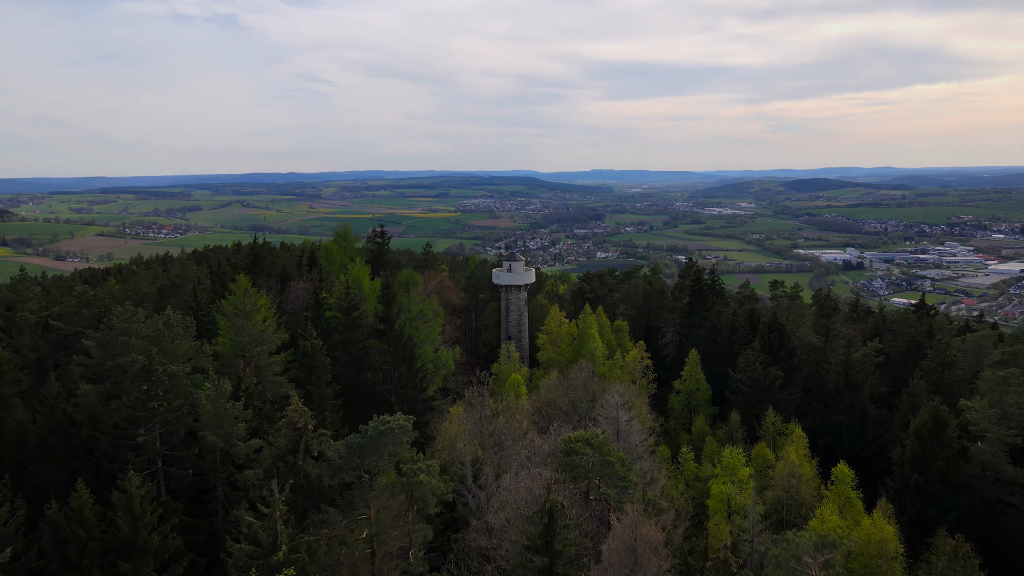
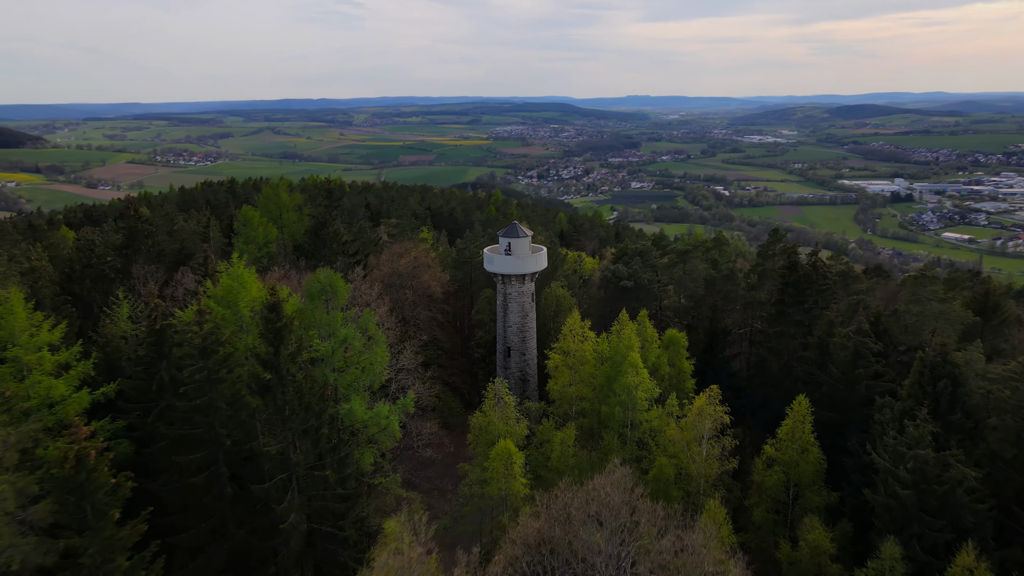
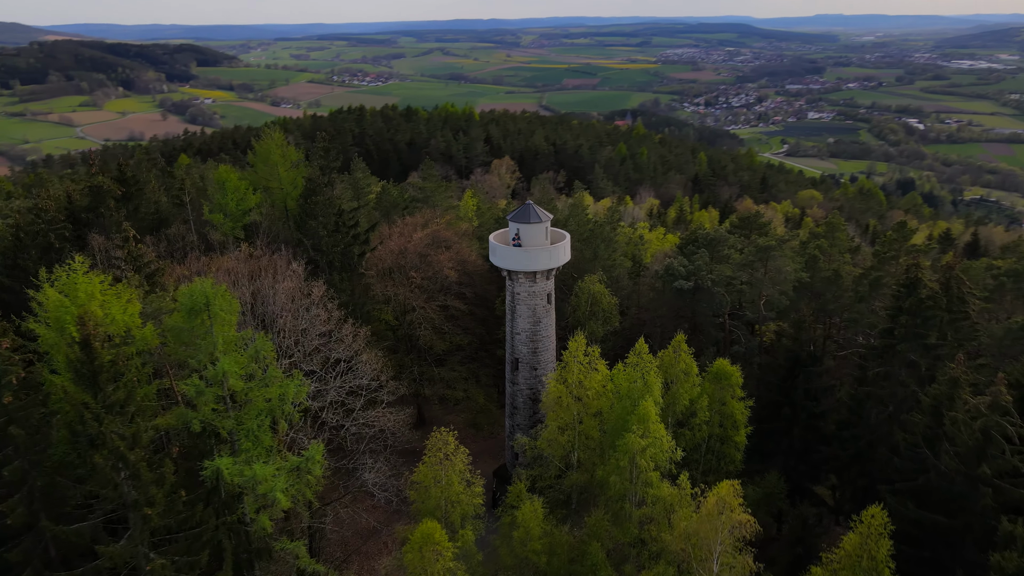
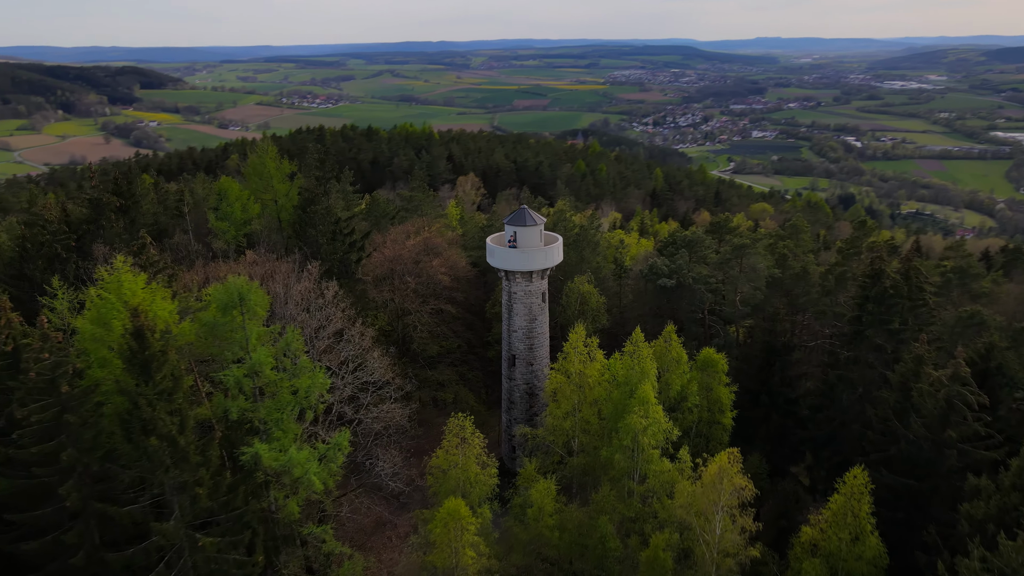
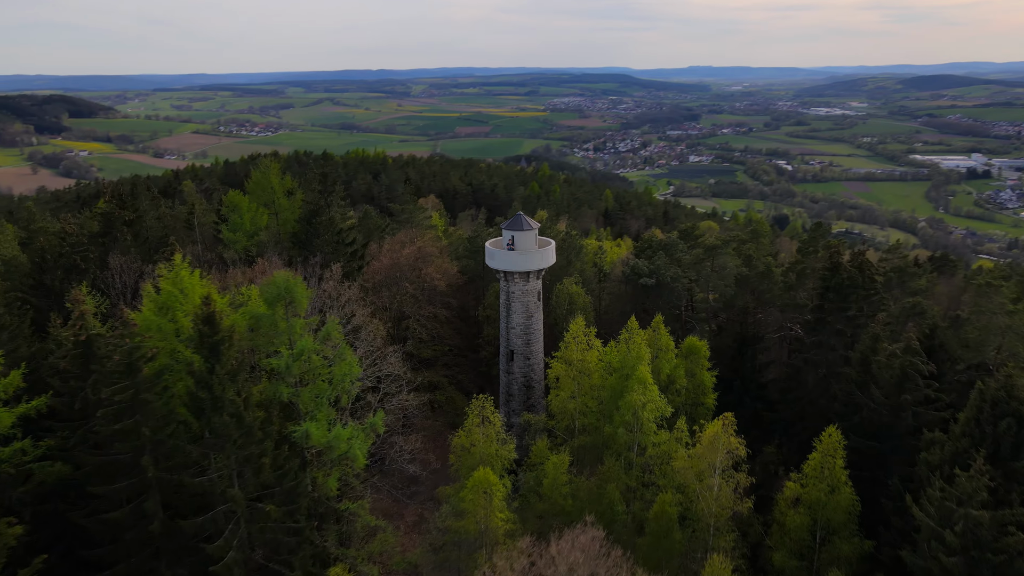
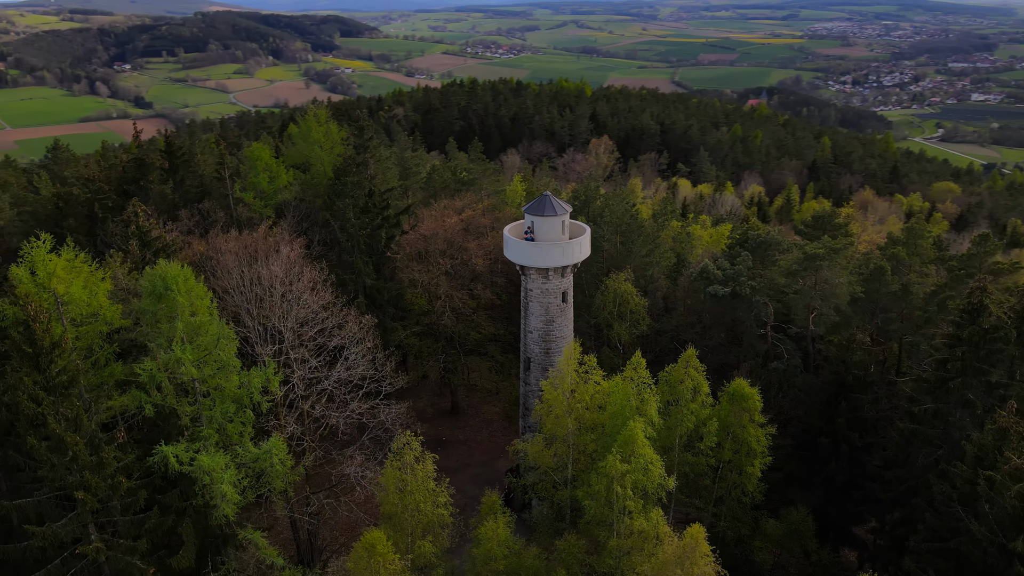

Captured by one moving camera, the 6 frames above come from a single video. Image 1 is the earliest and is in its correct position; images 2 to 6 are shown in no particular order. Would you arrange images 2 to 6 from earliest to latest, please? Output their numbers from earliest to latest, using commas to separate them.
2, 5, 4, 3, 6
